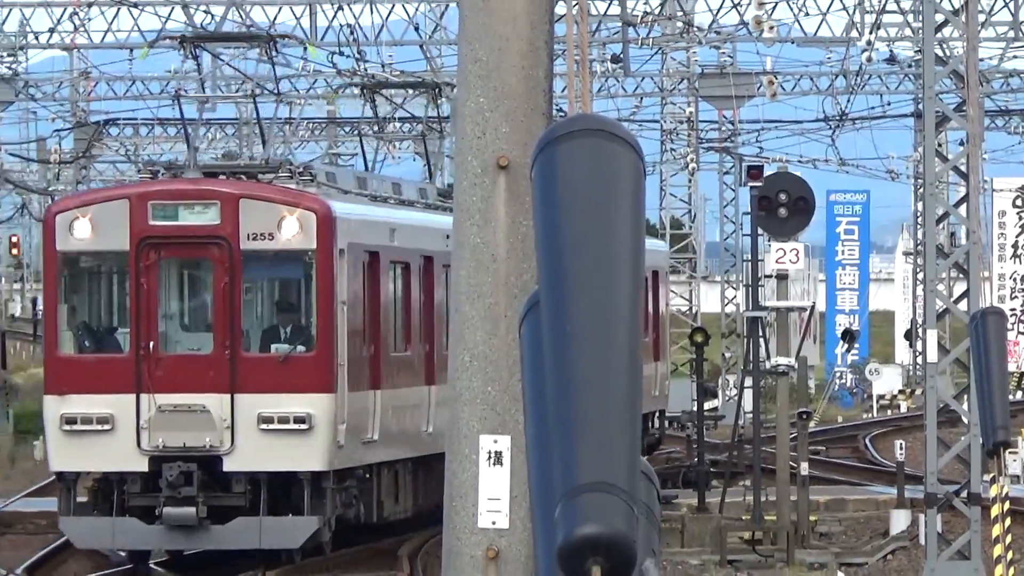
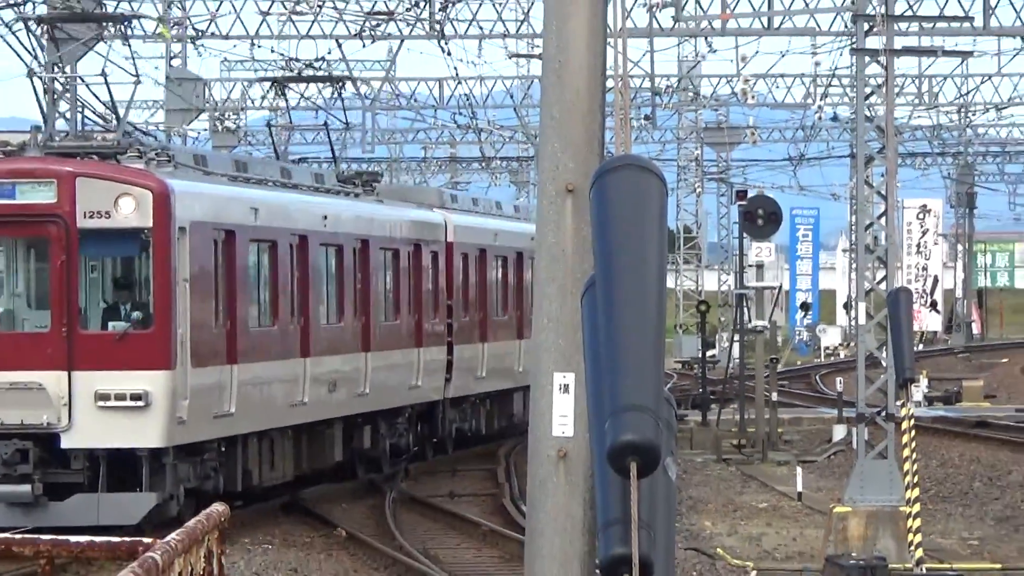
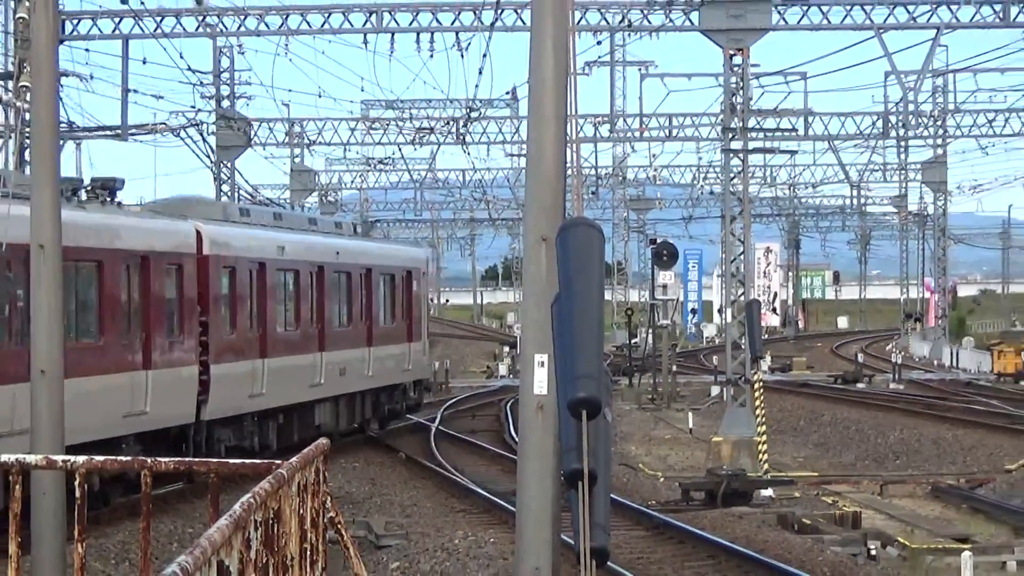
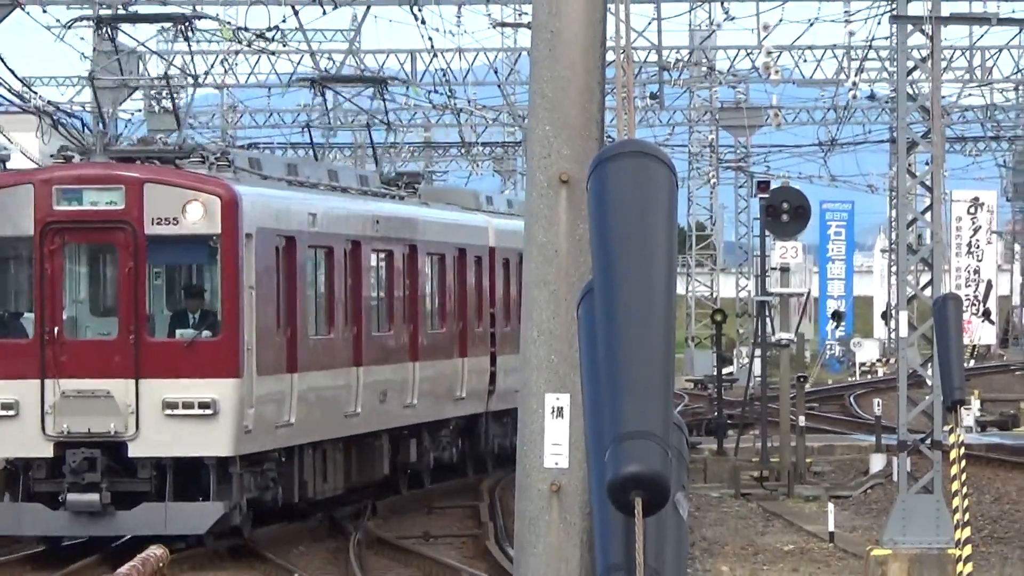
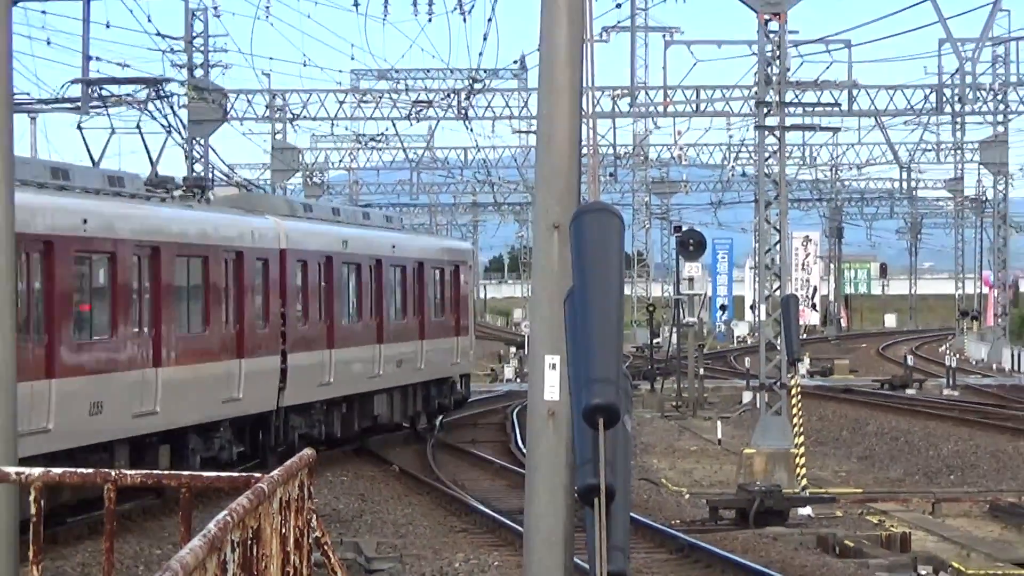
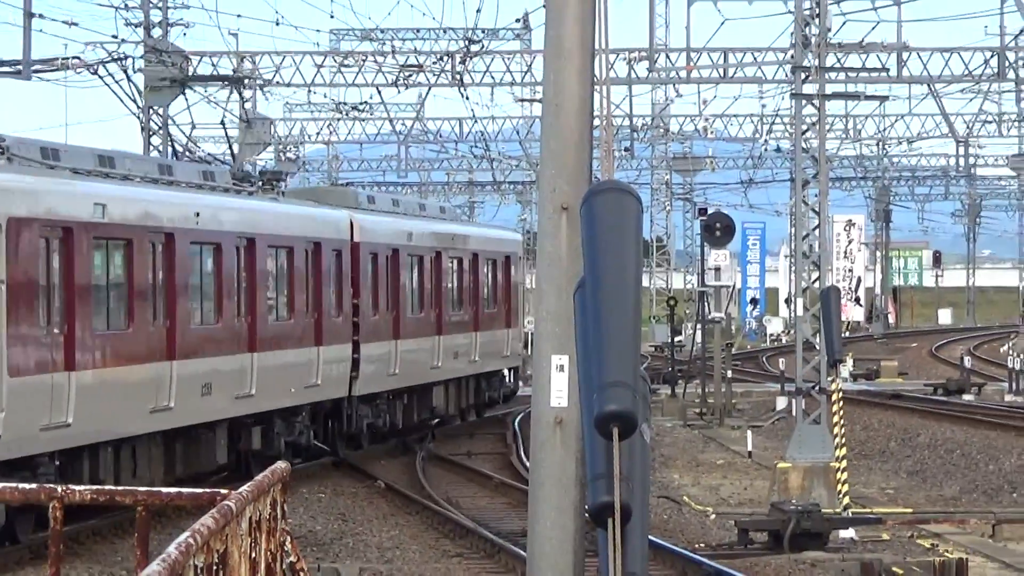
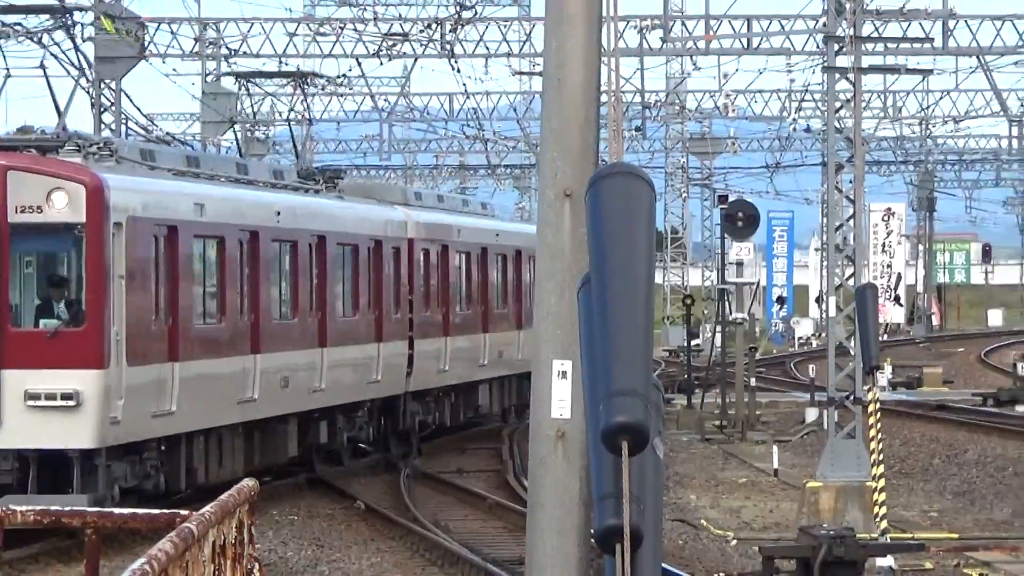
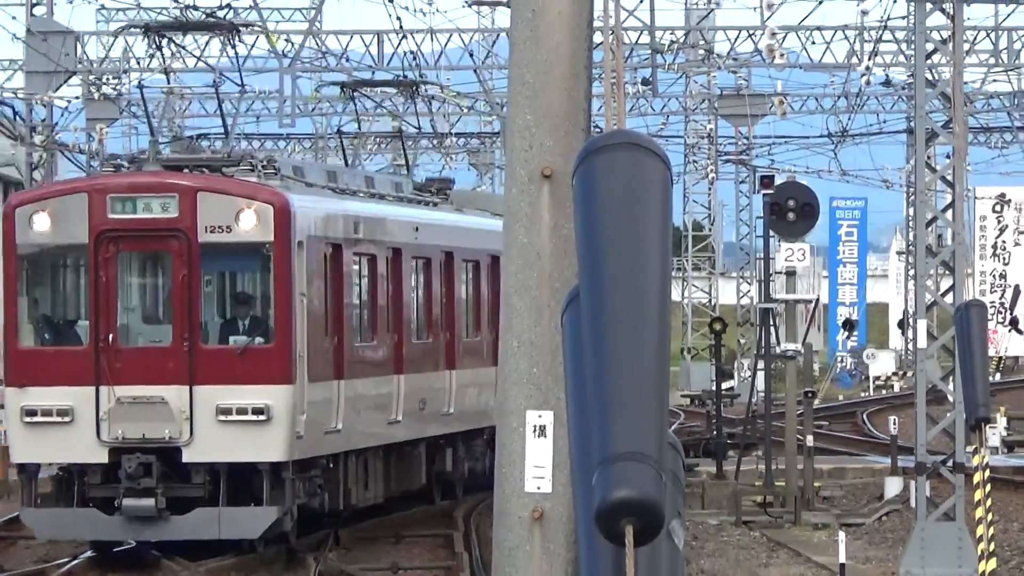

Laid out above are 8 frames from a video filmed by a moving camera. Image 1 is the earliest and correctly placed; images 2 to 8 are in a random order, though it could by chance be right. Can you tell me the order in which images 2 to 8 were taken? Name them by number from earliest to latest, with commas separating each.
8, 4, 2, 7, 6, 5, 3
